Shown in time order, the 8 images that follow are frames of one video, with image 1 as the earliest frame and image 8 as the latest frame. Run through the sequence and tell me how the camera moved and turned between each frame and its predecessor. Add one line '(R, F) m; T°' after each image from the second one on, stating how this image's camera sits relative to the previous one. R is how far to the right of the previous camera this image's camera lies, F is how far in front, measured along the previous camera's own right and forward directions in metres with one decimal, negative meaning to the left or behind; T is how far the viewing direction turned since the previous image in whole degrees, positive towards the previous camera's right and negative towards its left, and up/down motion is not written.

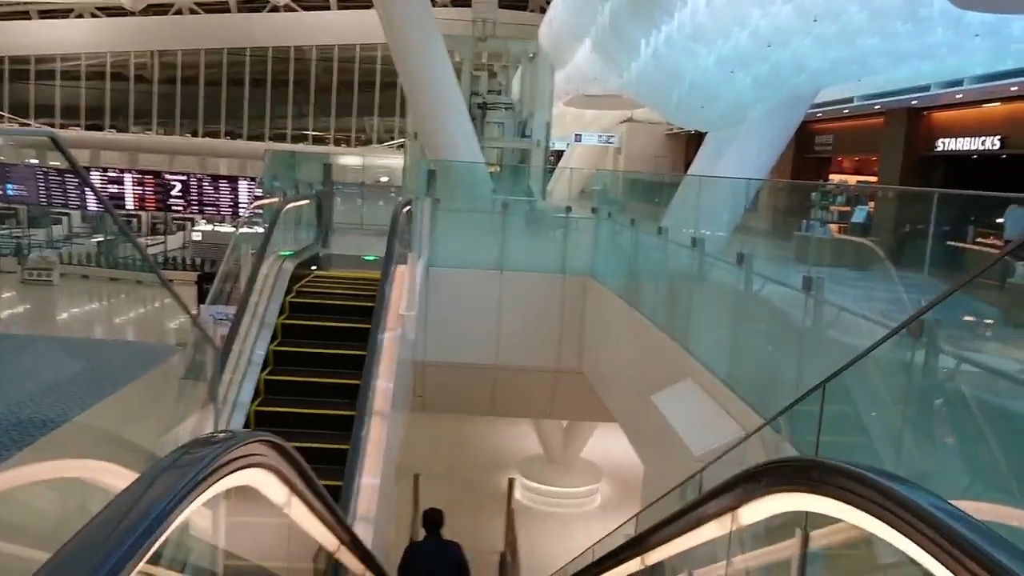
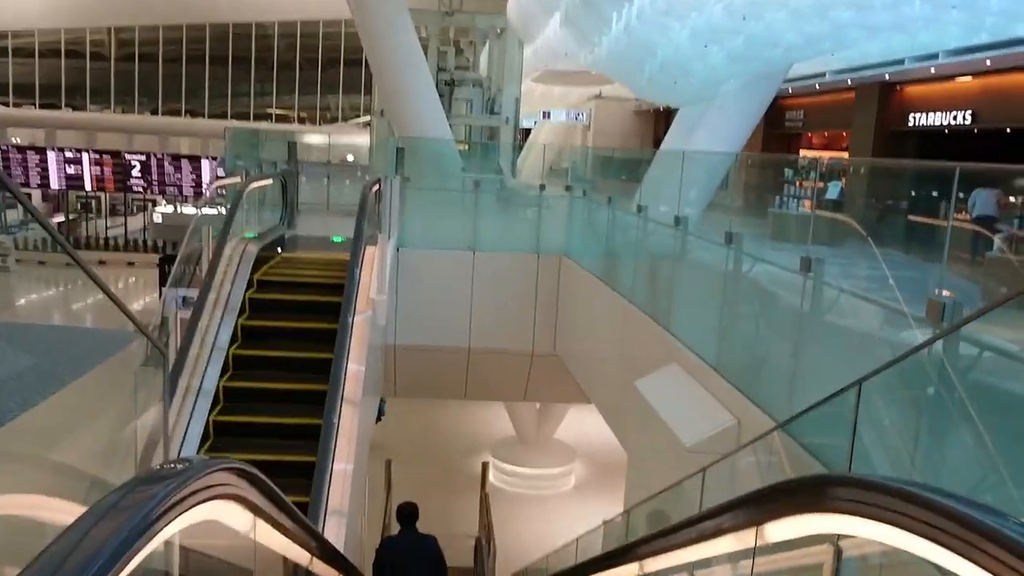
(-0.1, +0.2) m; +2°
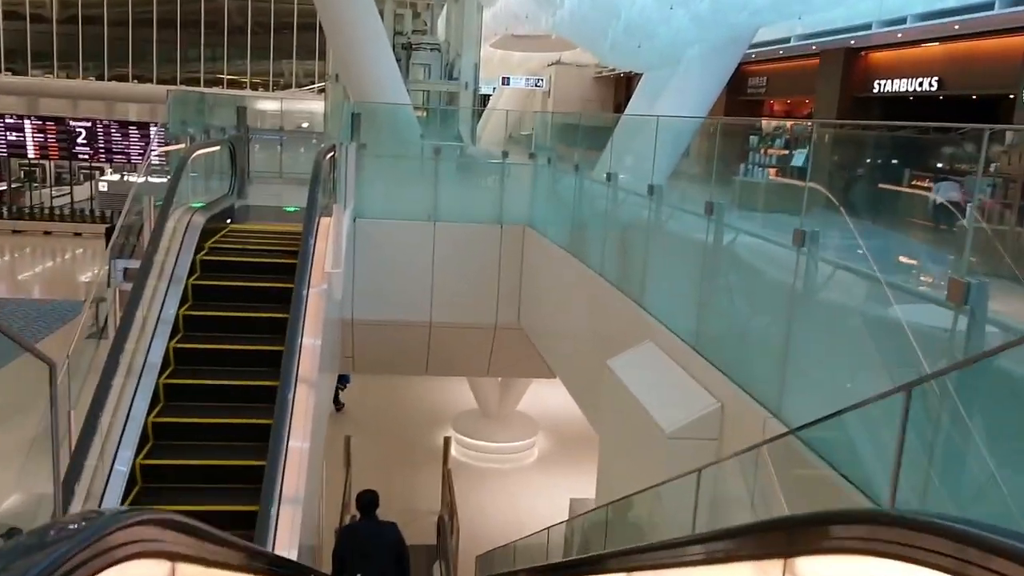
(0.0, +0.3) m; +3°
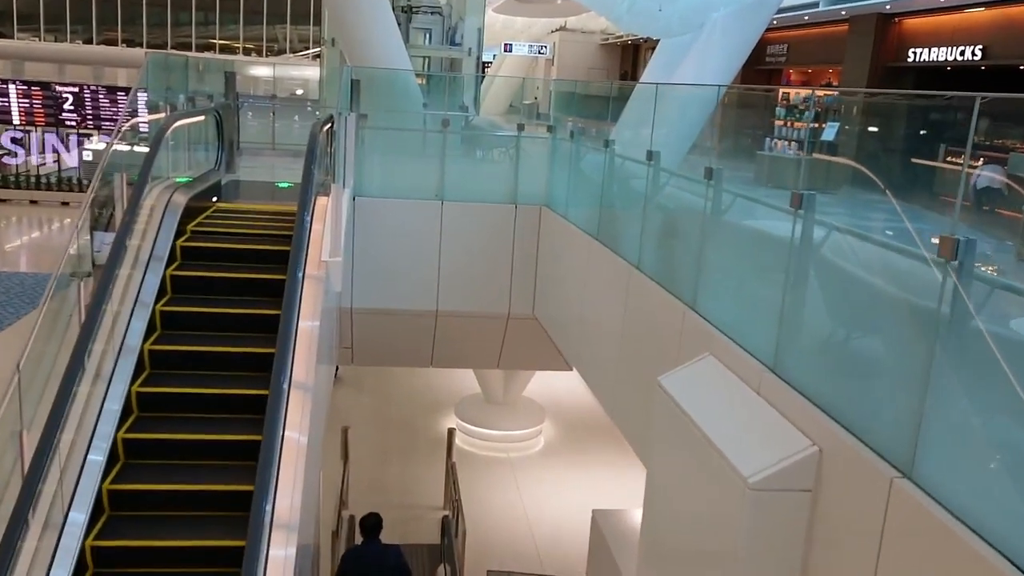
(-0.2, +0.8) m; 0°
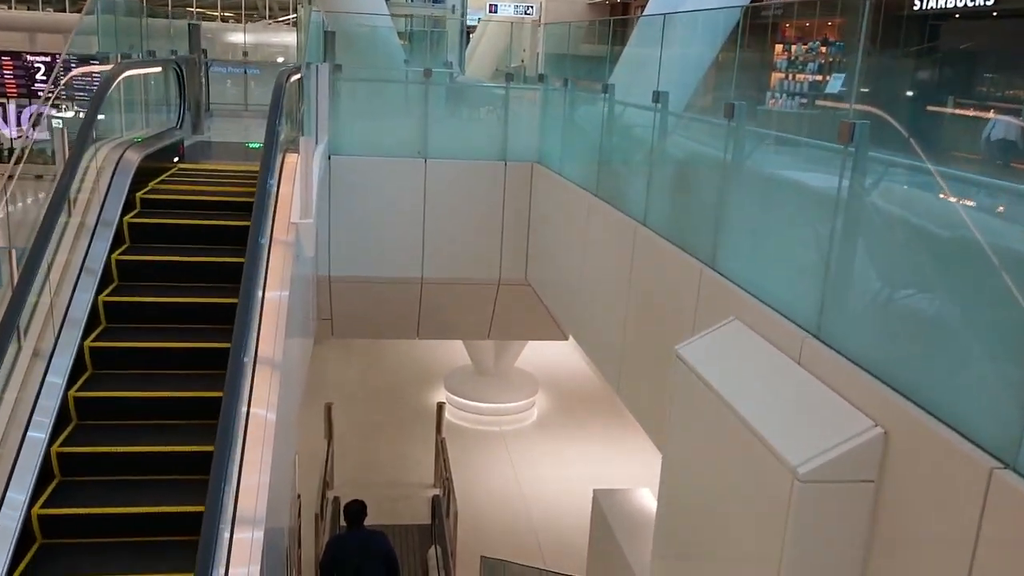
(0.0, +0.6) m; +1°
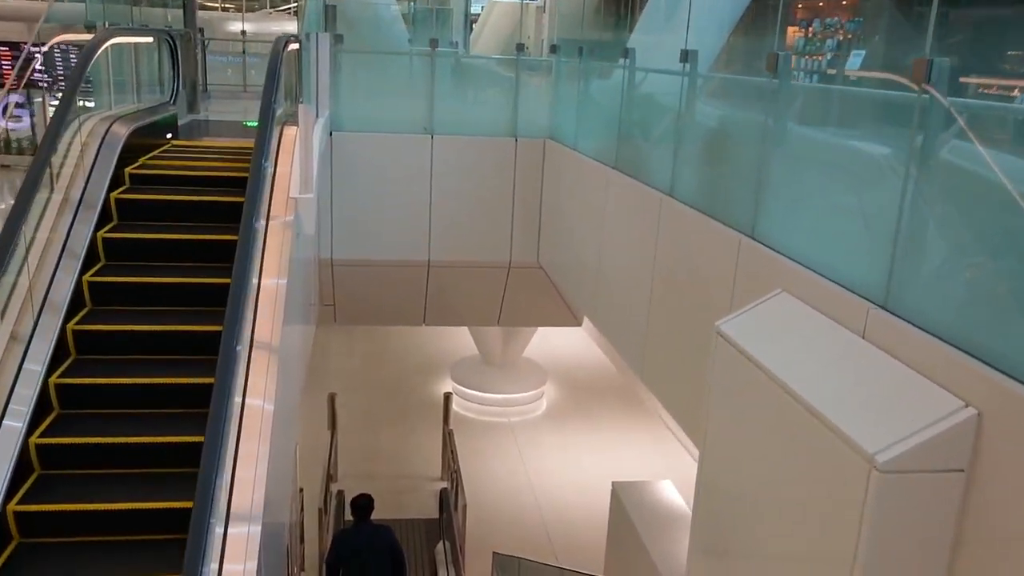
(-0.1, +0.4) m; 0°
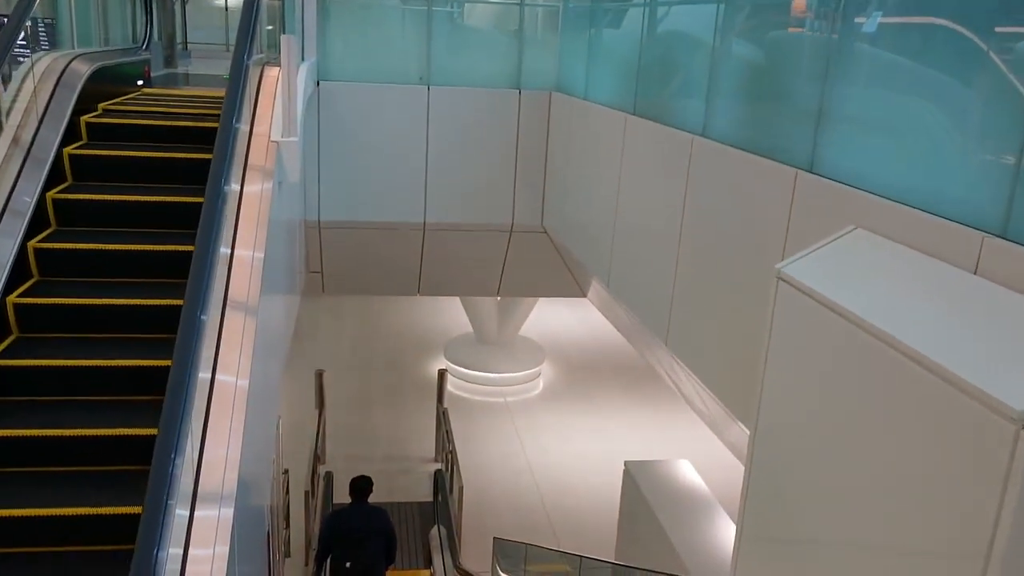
(-0.1, +0.5) m; +1°
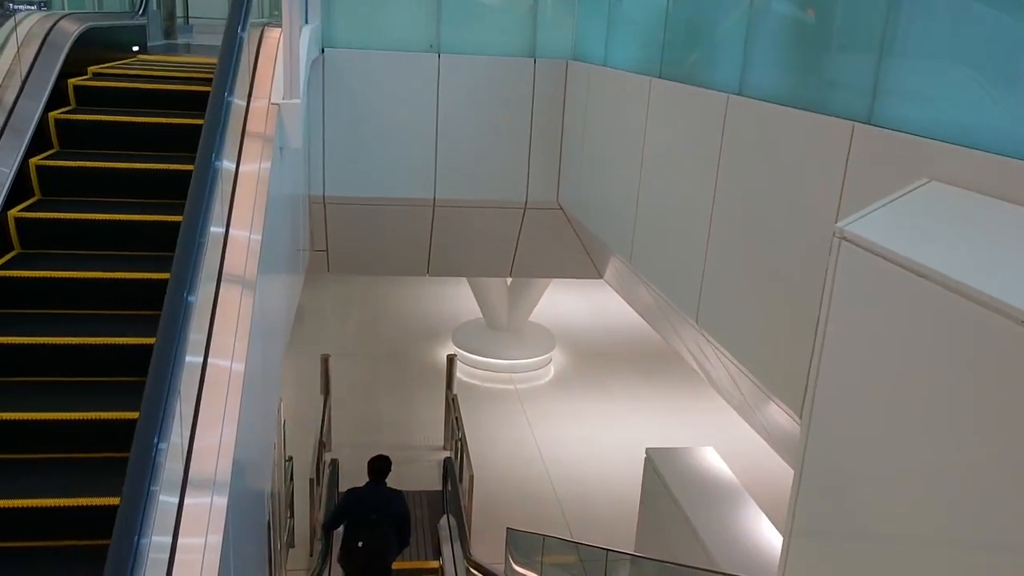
(-0.1, +0.3) m; 0°
